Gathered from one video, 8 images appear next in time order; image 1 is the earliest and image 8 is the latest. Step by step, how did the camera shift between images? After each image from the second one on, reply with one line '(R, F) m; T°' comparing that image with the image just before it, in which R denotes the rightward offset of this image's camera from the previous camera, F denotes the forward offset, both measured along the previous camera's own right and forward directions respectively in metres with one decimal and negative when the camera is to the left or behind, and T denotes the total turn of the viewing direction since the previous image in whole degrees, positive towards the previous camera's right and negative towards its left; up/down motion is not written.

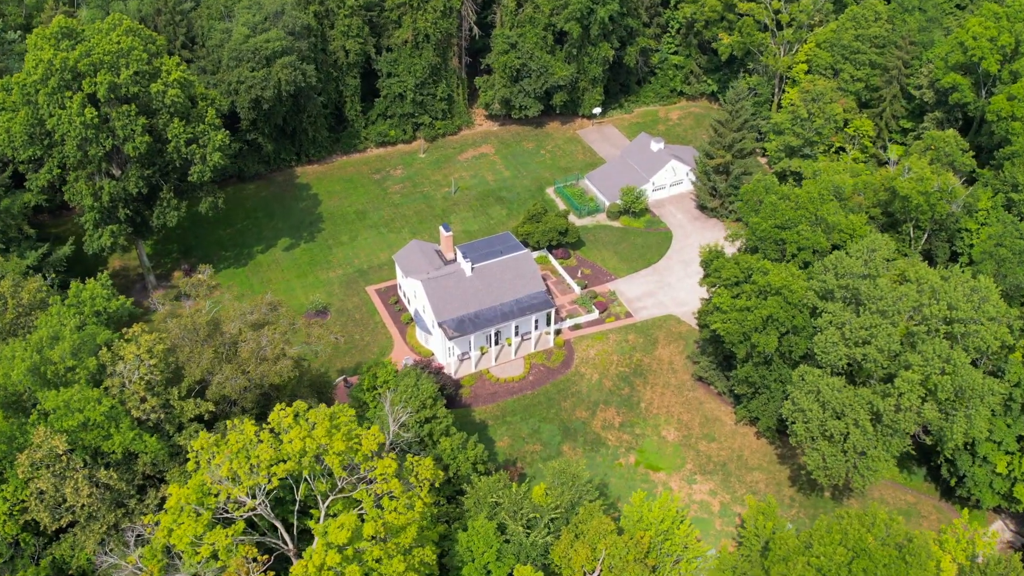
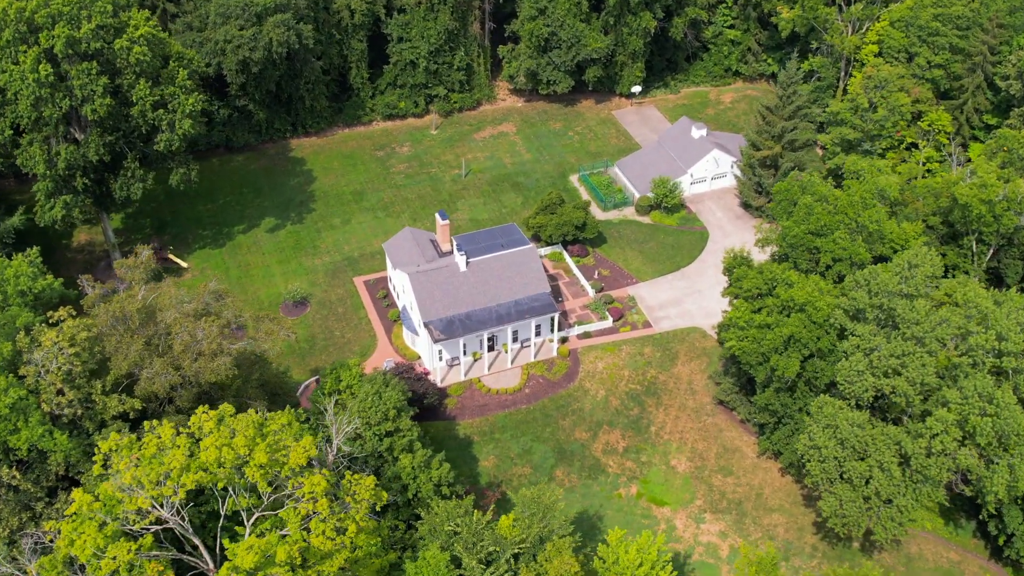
(+4.8, +8.0) m; -5°
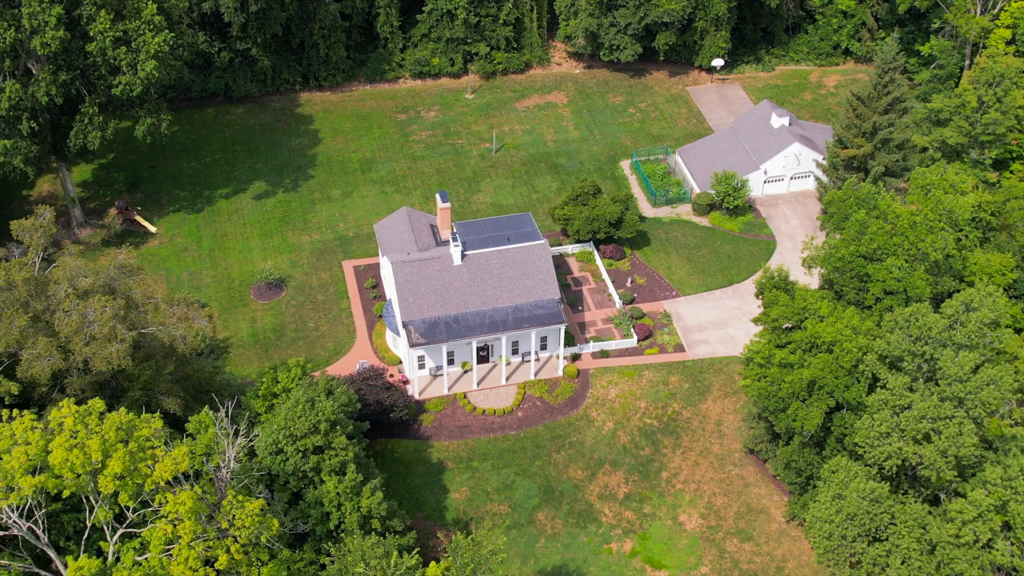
(+6.4, +9.8) m; -7°
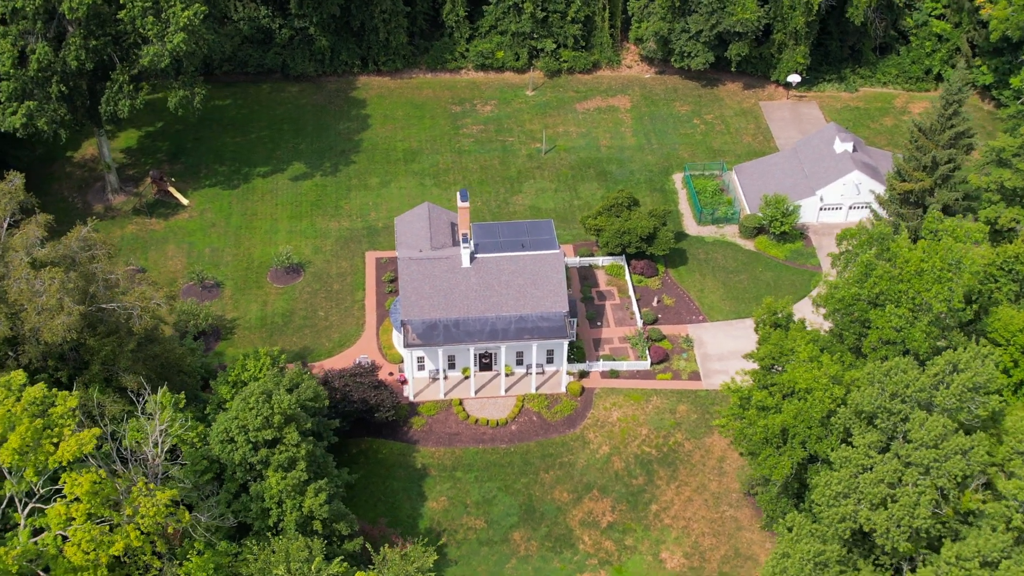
(+5.3, +2.1) m; -7°
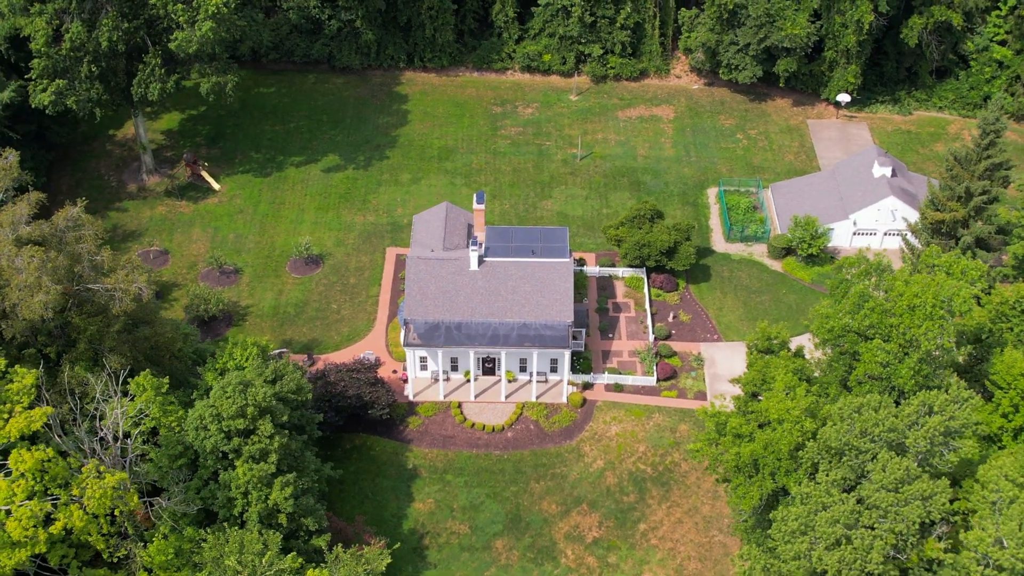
(+3.5, +0.5) m; -5°
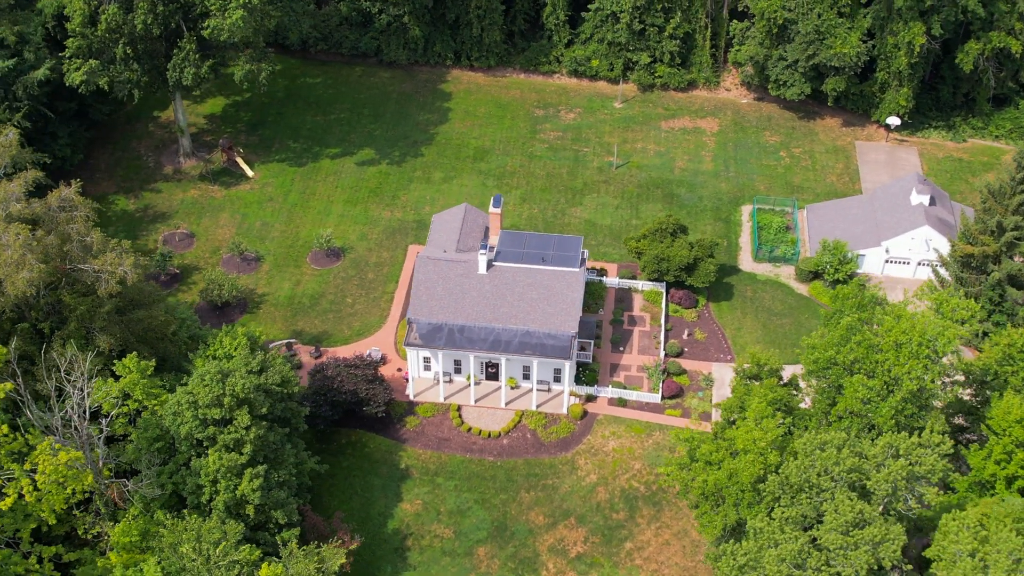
(+3.5, +0.5) m; -5°
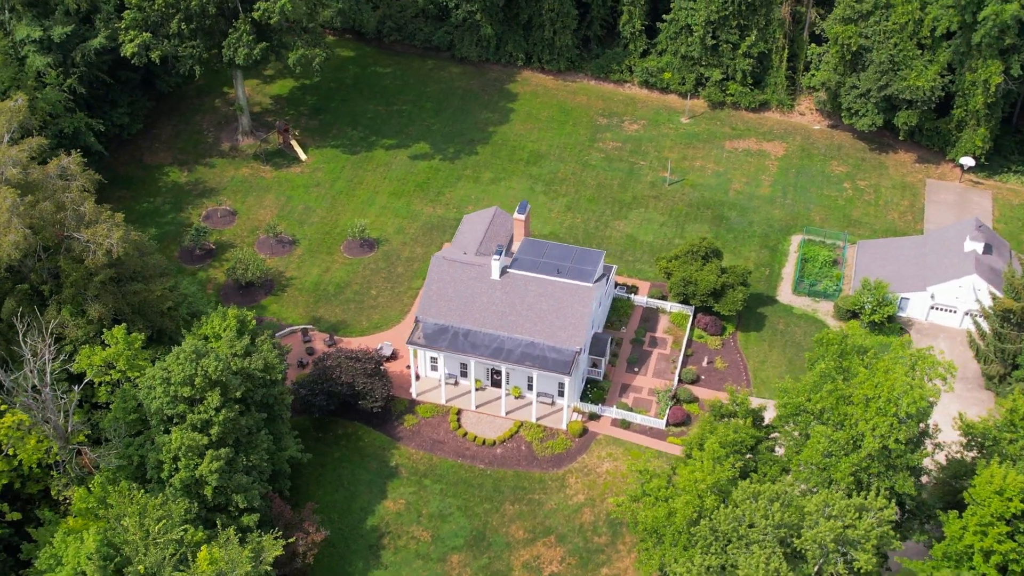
(+5.1, +1.0) m; -7°
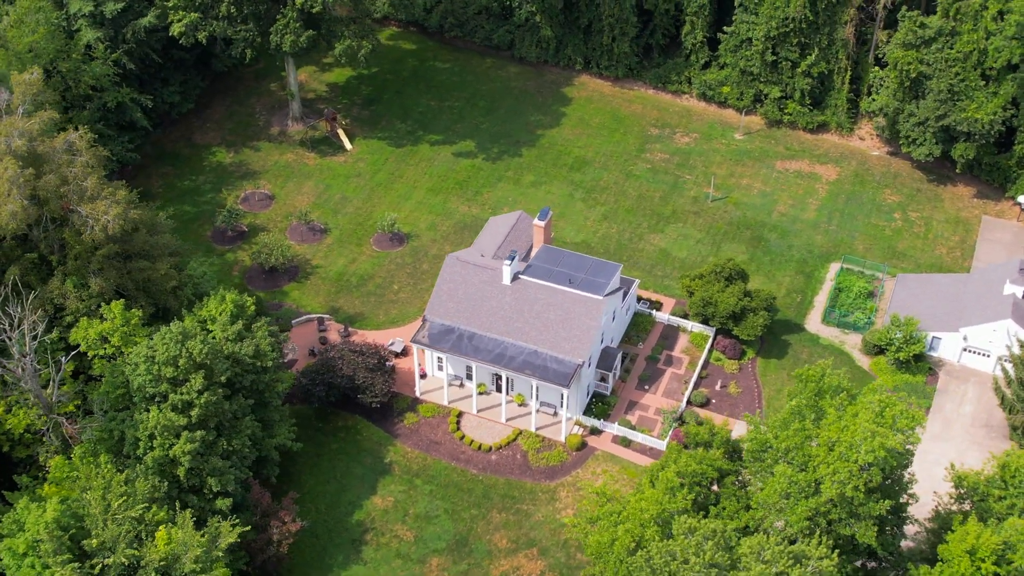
(+4.1, +0.7) m; -6°
